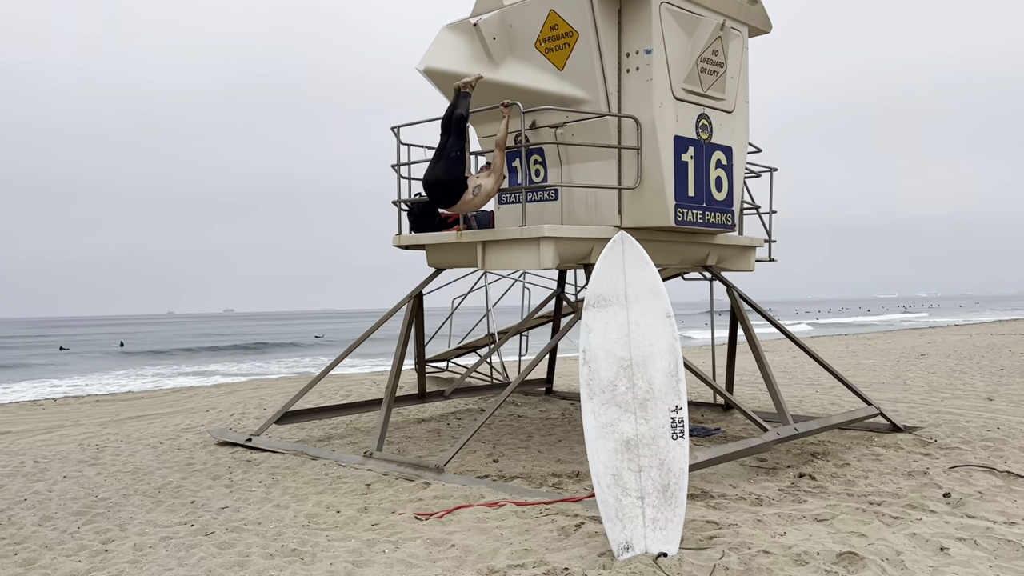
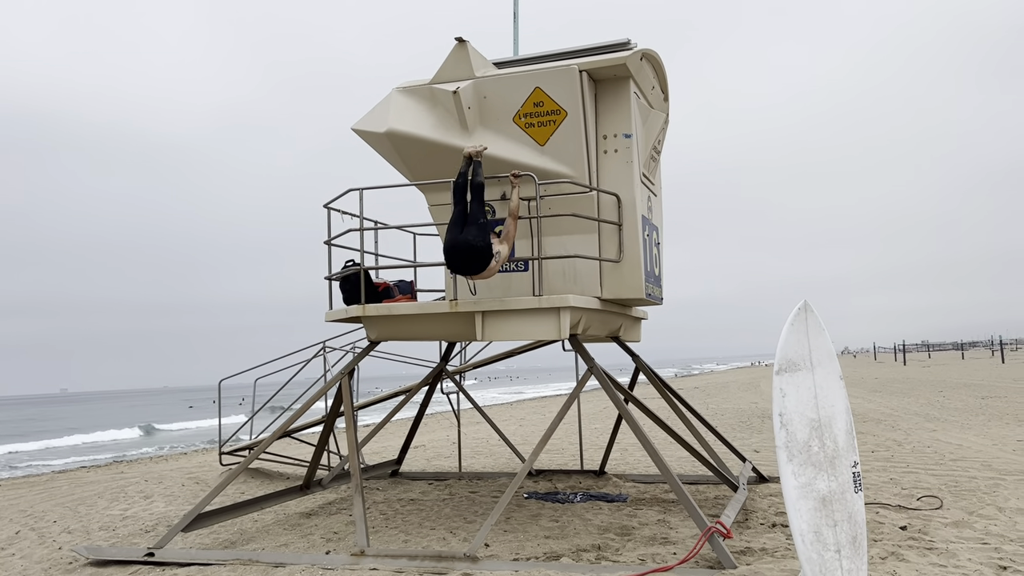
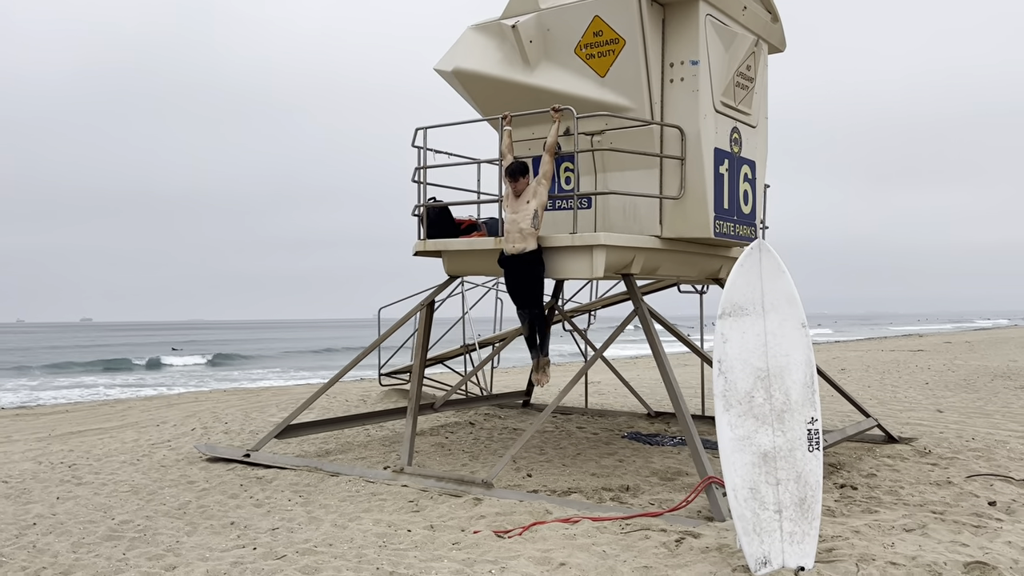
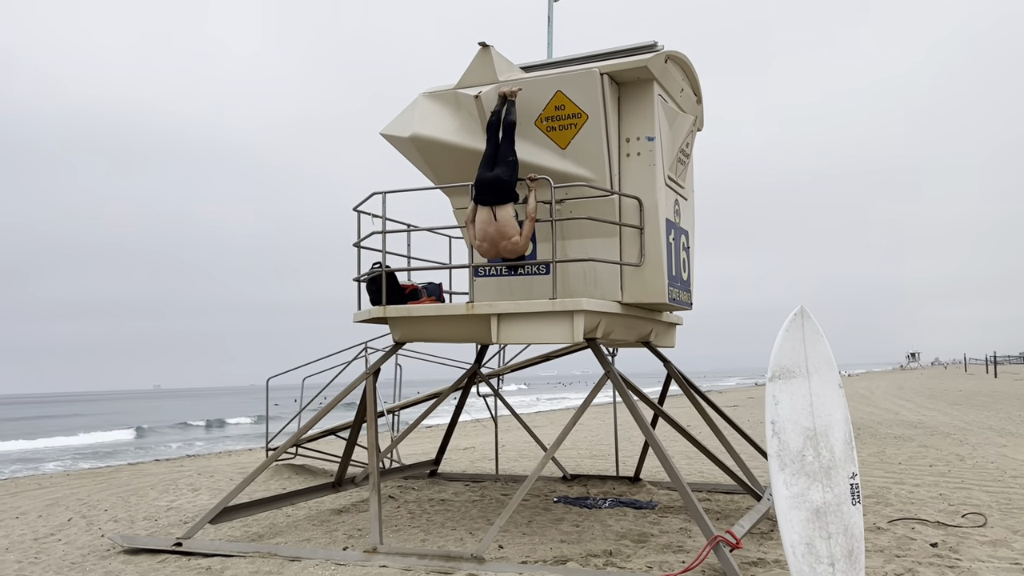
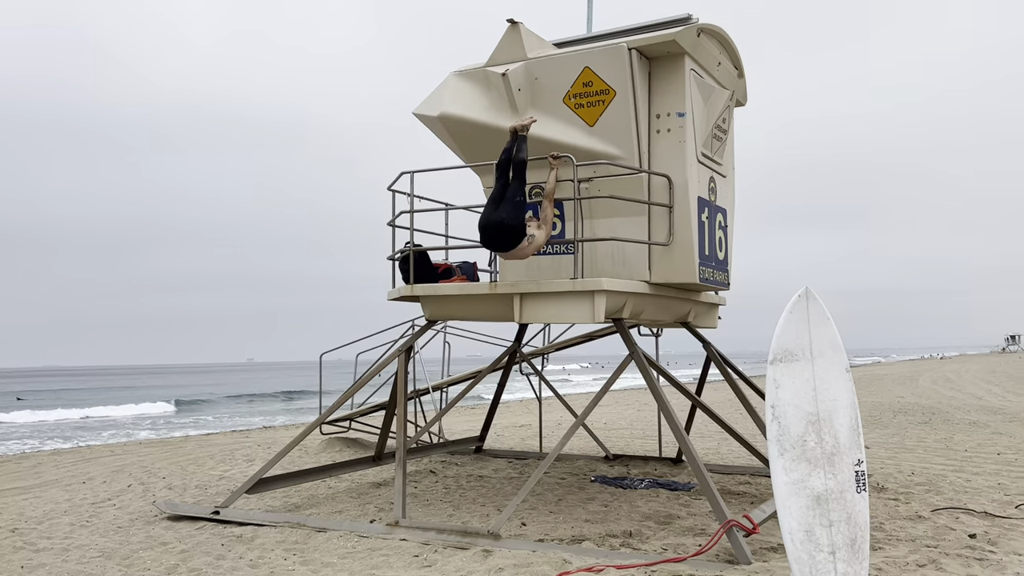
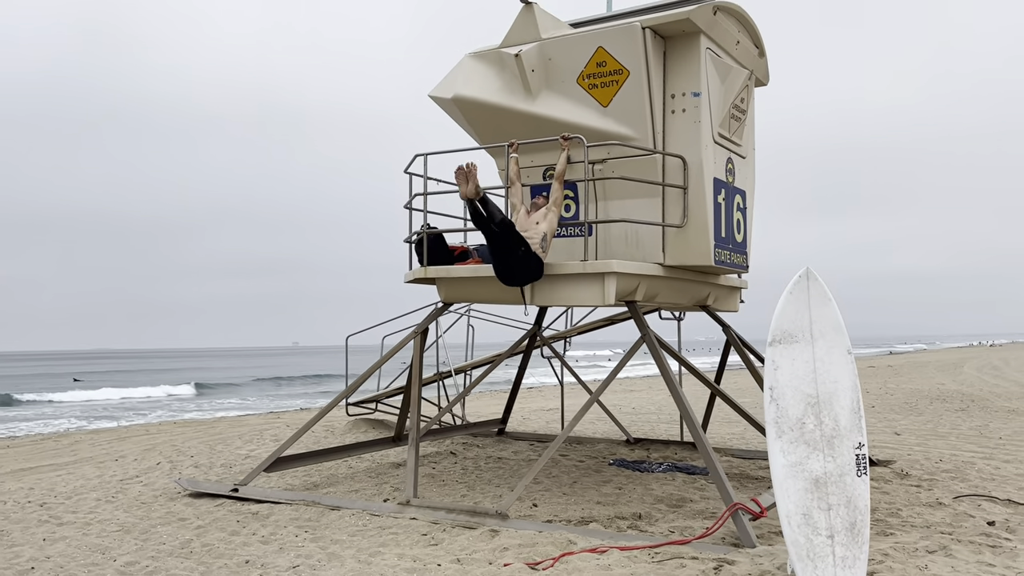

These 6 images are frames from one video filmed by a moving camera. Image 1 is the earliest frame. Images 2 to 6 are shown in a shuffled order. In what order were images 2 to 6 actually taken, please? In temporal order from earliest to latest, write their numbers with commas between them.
3, 6, 5, 4, 2
